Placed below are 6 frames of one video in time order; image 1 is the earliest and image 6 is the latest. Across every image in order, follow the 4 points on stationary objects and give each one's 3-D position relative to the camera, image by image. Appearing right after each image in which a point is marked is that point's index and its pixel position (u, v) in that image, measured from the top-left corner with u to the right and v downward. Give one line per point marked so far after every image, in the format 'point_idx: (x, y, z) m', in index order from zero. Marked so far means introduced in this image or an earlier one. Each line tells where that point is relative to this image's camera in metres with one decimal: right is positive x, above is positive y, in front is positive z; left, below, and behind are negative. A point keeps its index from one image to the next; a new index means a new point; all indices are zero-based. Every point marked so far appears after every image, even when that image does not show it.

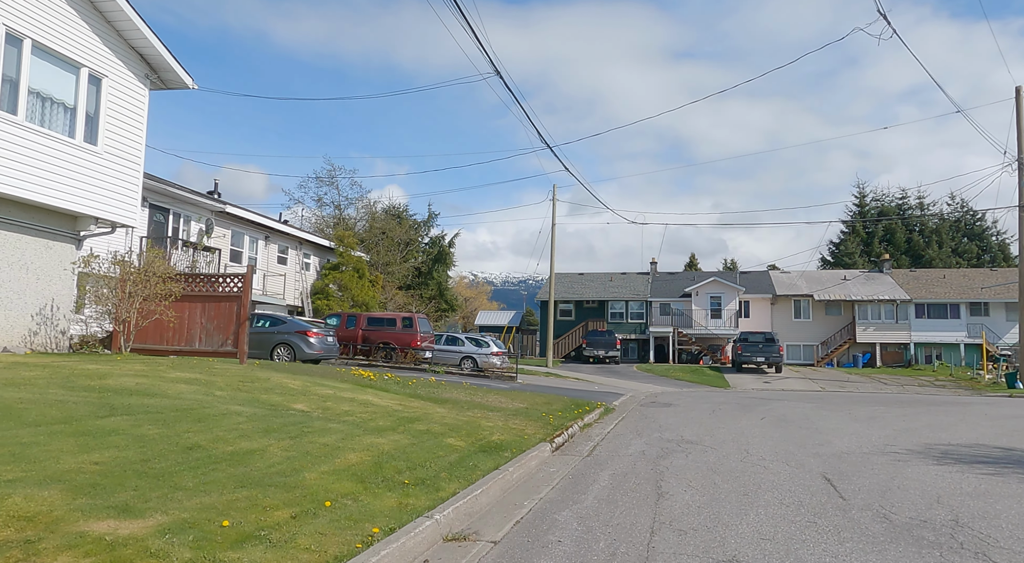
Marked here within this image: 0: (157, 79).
0: (-7.0, +4.0, +14.2) m
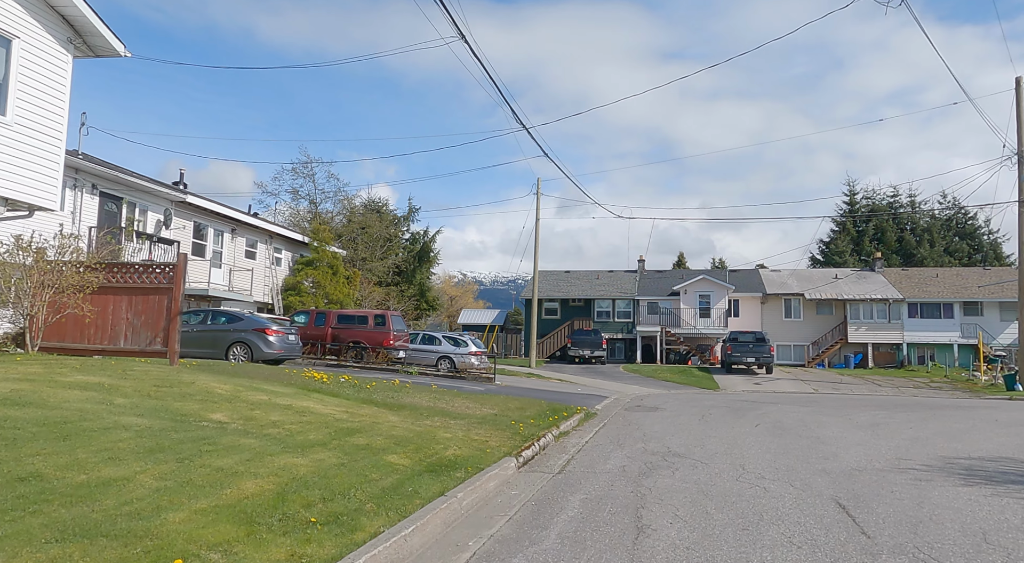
0: (-7.5, +4.1, +12.7) m
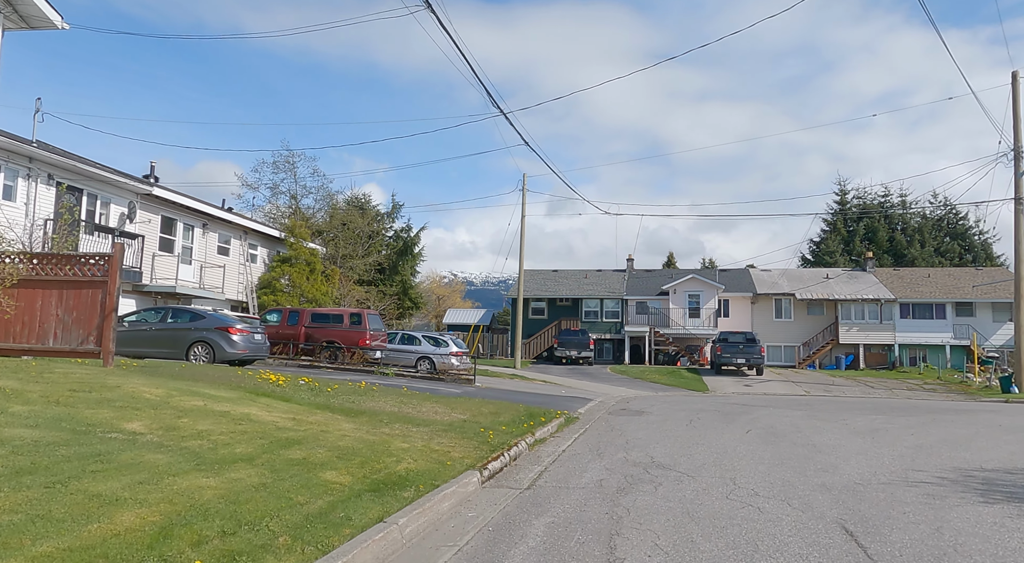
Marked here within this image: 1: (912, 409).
0: (-8.0, +4.2, +11.6) m
1: (+10.7, -3.4, +19.4) m
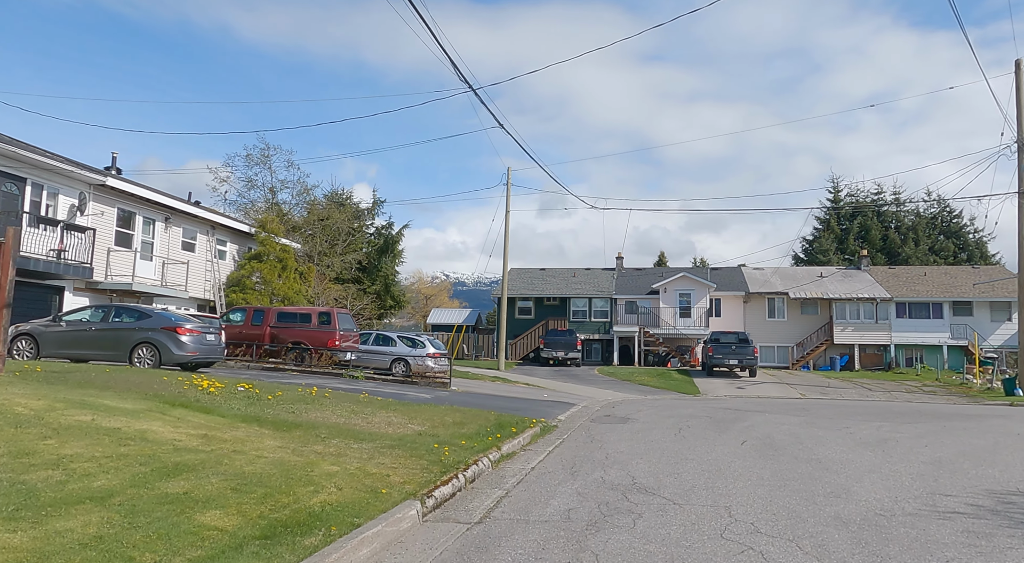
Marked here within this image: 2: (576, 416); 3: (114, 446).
0: (-8.5, +4.3, +10.1) m
1: (+10.1, -3.3, +18.1) m
2: (+1.5, -3.1, +16.8) m
3: (-3.4, -1.4, +6.3) m
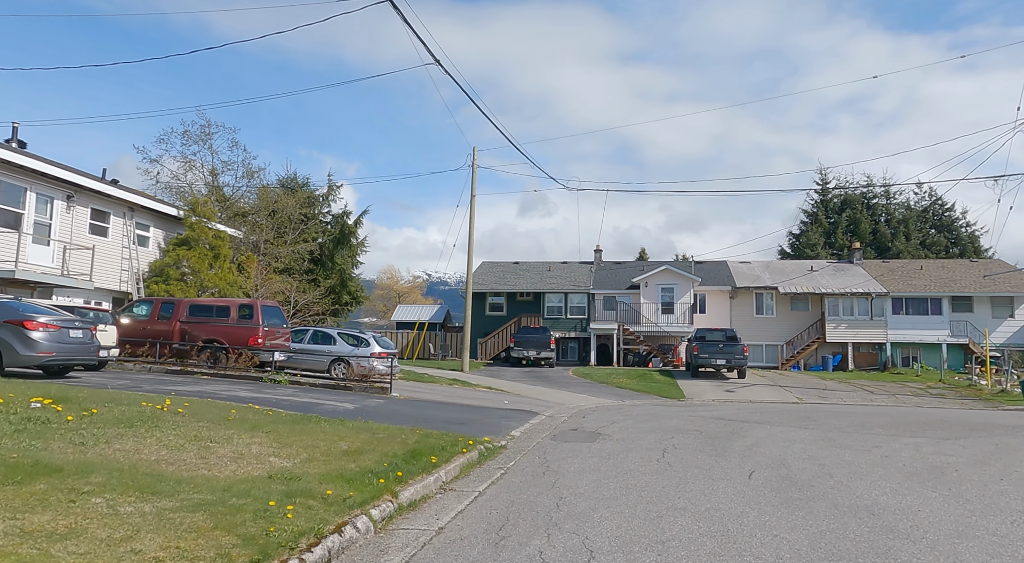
0: (-9.3, +4.7, +6.6) m
1: (+9.0, -3.0, +15.0) m
2: (+0.4, -2.8, +13.6) m
3: (-4.2, -1.1, +2.9) m
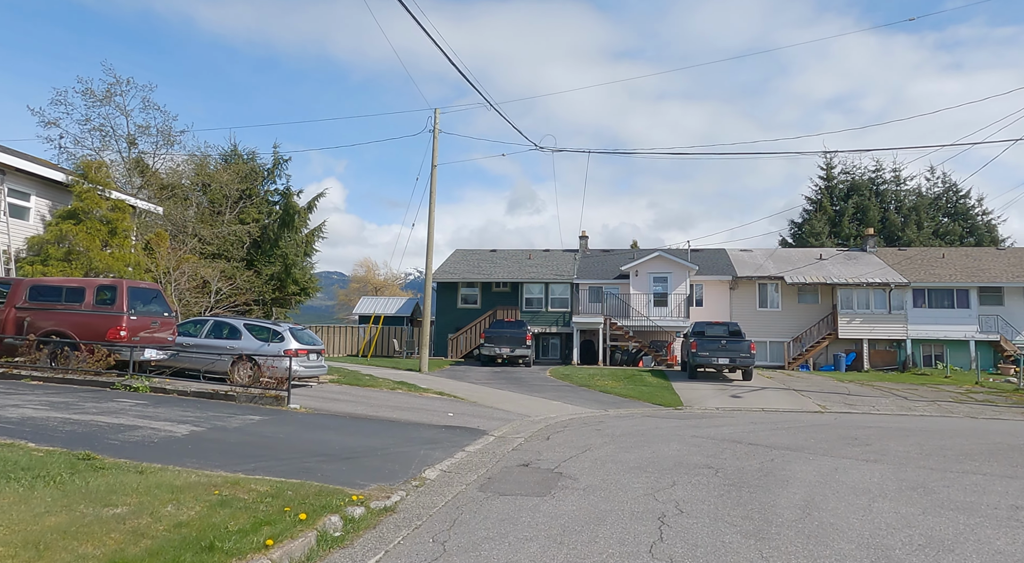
0: (-10.3, +5.2, +1.8) m
1: (+7.9, -2.5, +10.5) m
2: (-0.6, -2.3, +8.9) m
3: (-5.1, -0.6, -1.8) m
